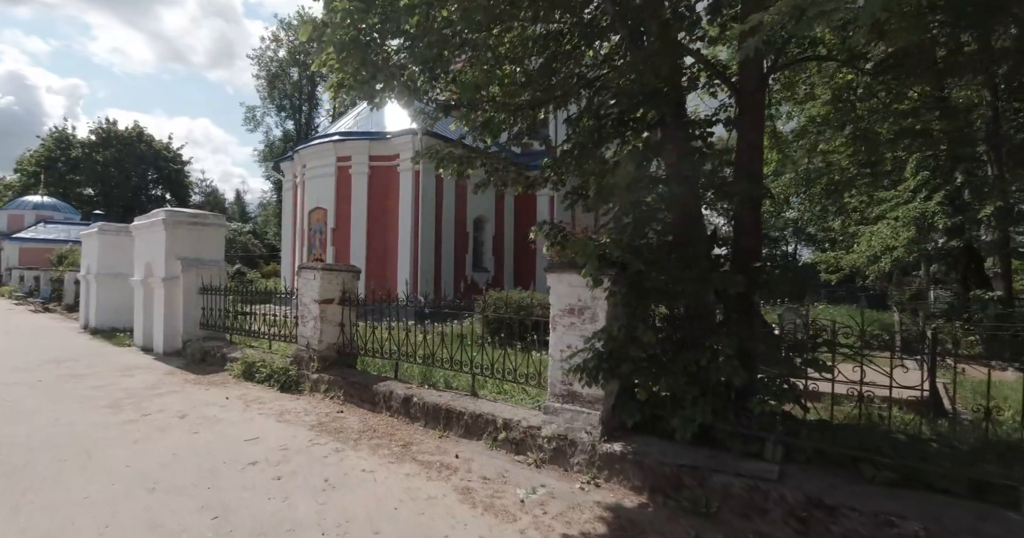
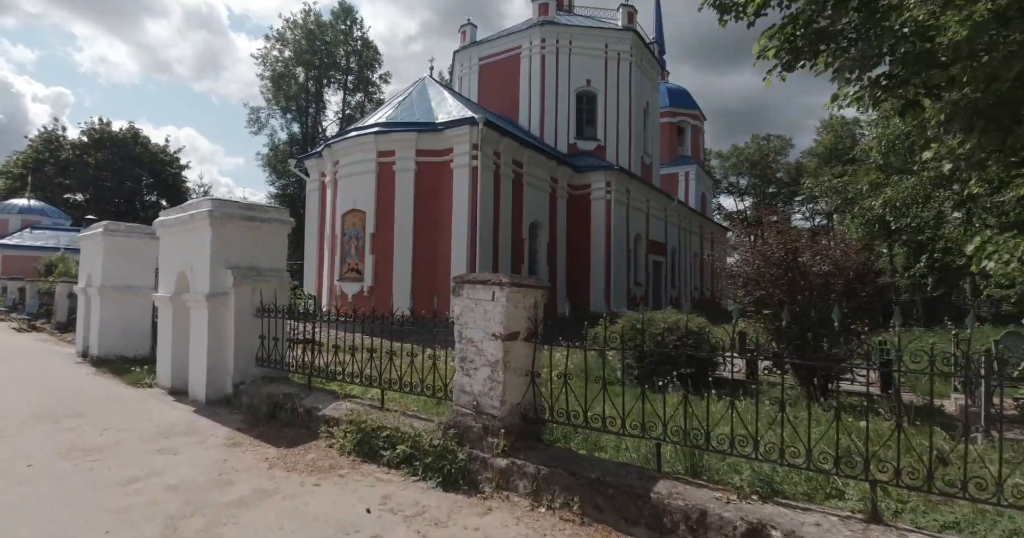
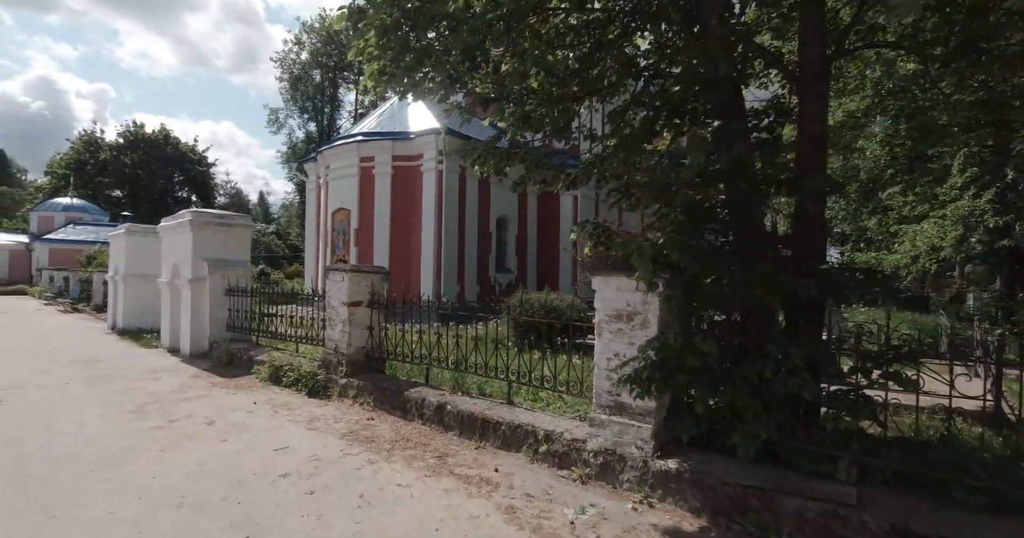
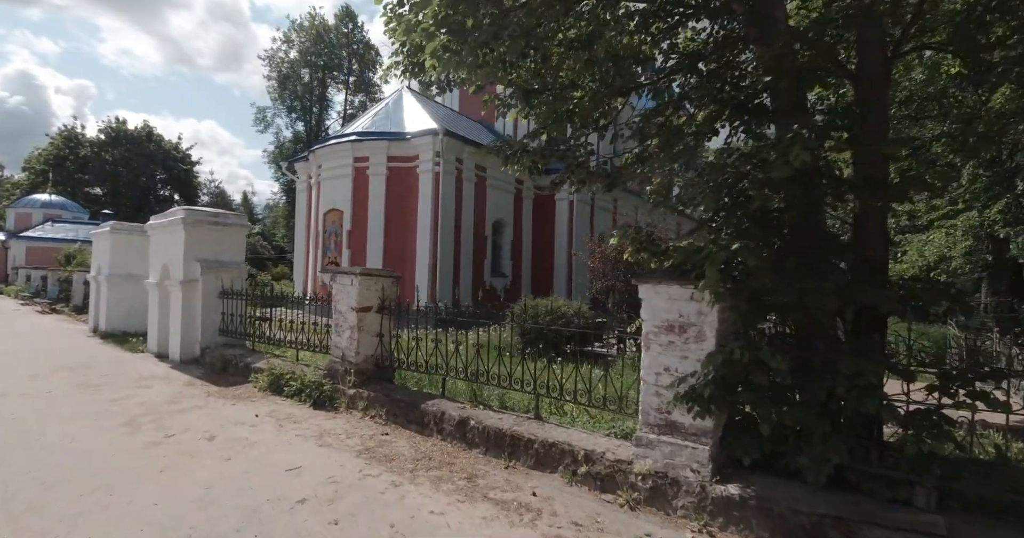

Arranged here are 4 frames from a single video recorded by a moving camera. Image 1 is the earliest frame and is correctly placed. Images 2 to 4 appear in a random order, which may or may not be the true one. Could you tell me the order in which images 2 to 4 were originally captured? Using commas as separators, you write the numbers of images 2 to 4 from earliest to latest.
3, 4, 2
